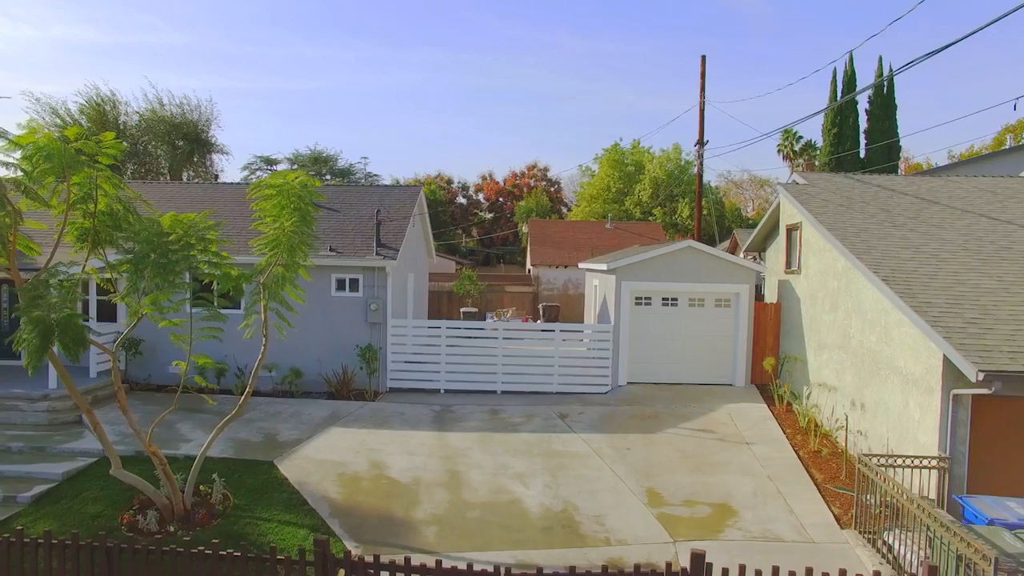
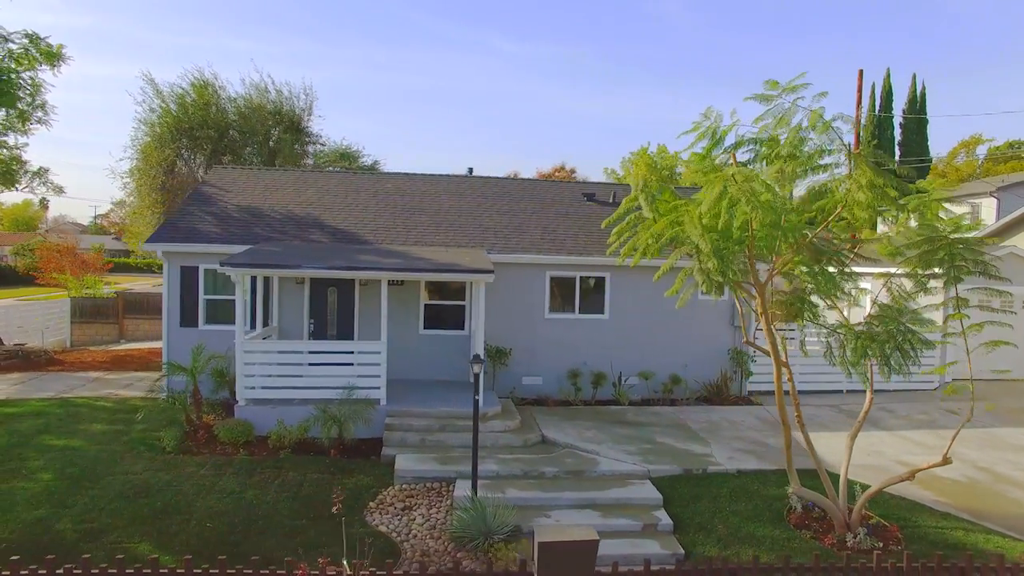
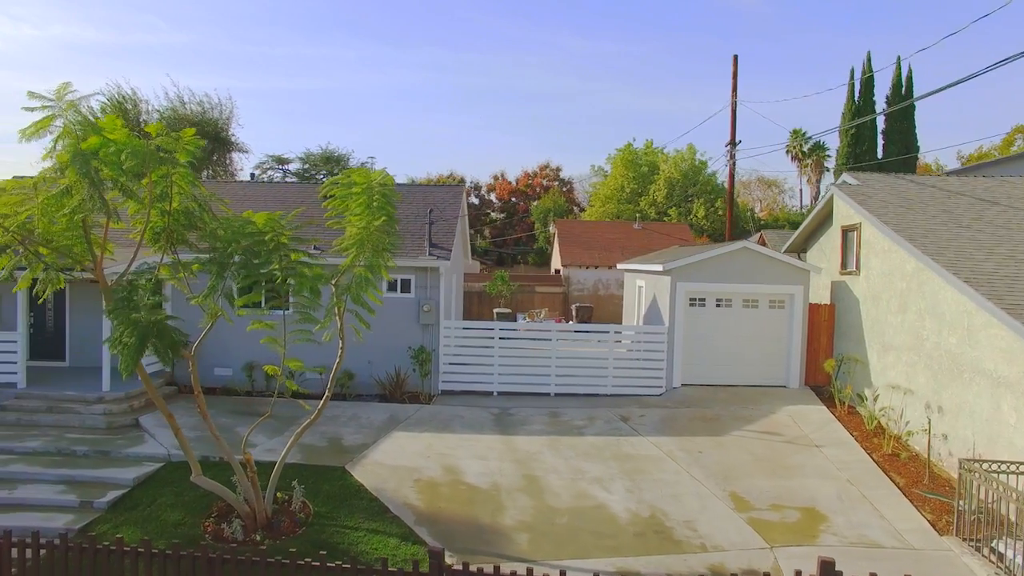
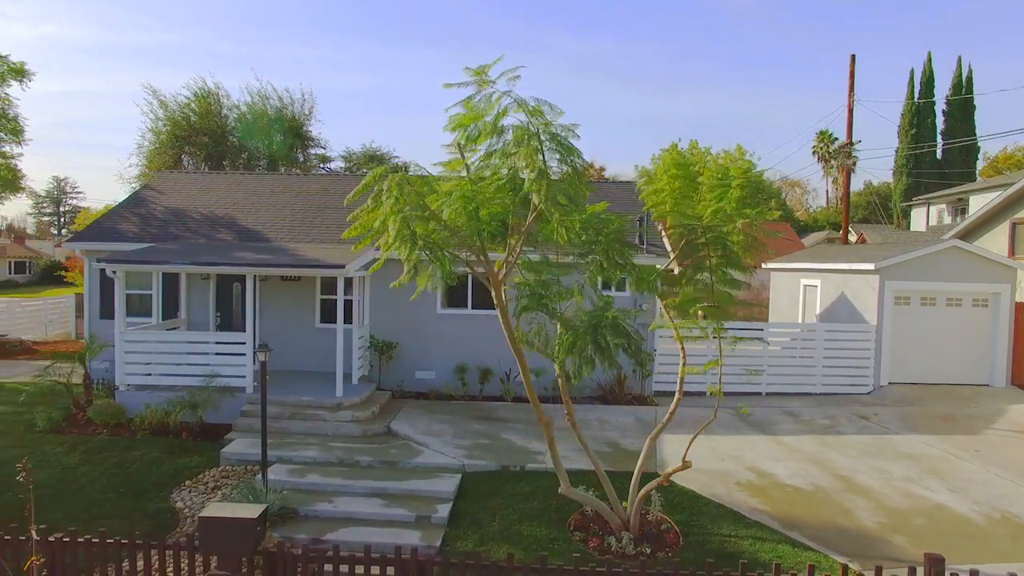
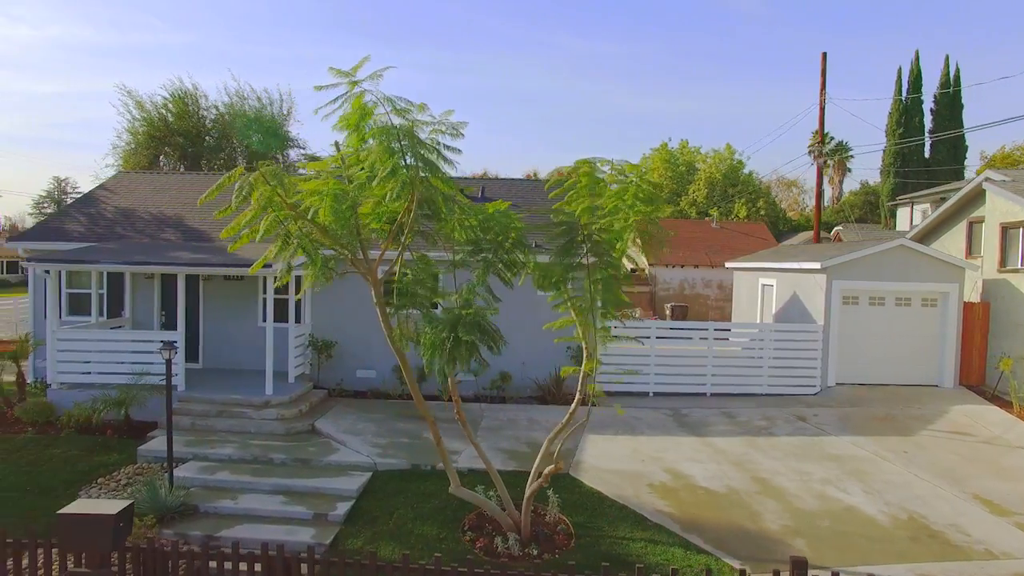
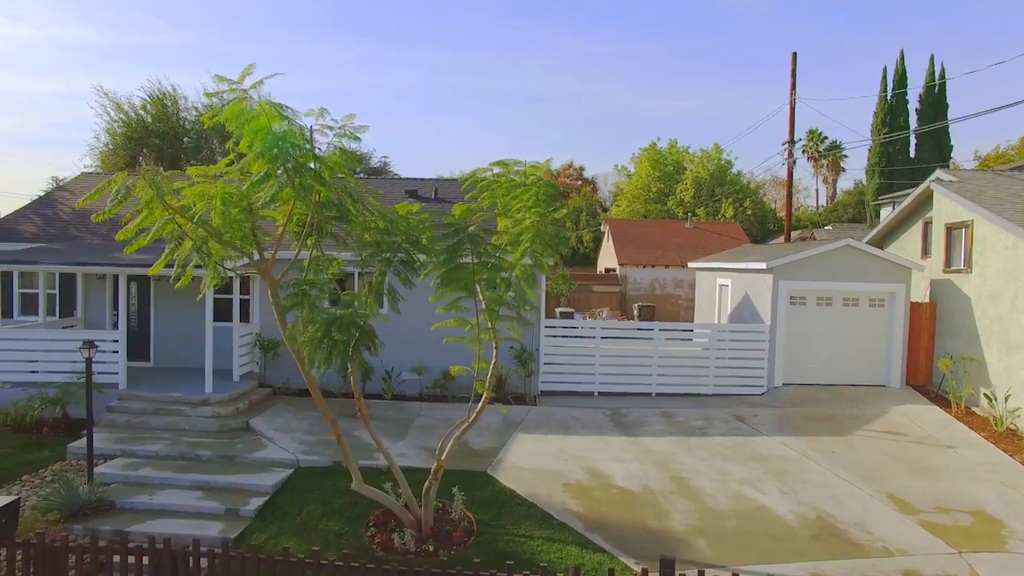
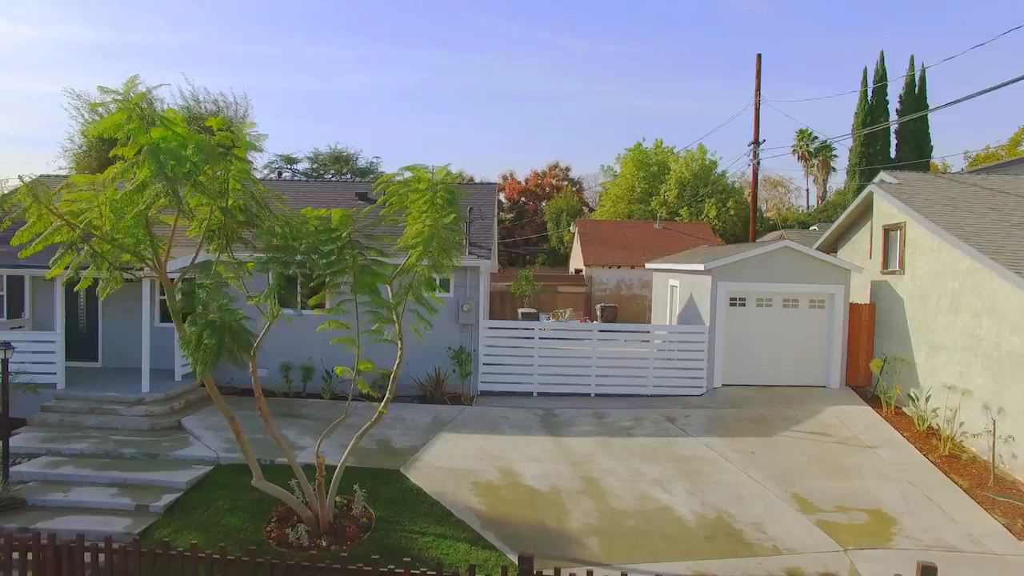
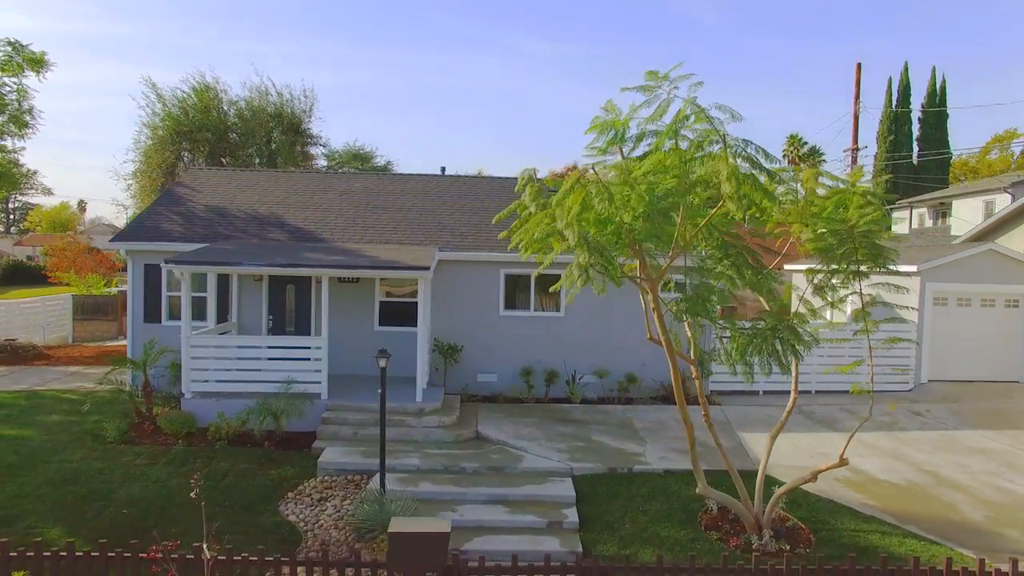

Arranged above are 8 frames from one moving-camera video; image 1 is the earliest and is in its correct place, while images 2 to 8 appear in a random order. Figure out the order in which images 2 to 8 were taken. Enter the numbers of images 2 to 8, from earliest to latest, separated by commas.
3, 7, 6, 5, 4, 8, 2
